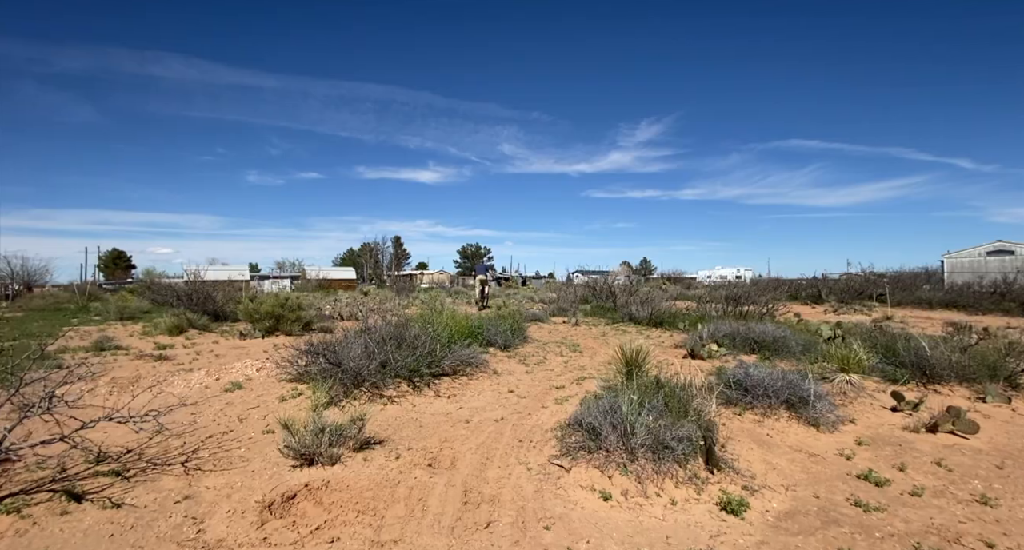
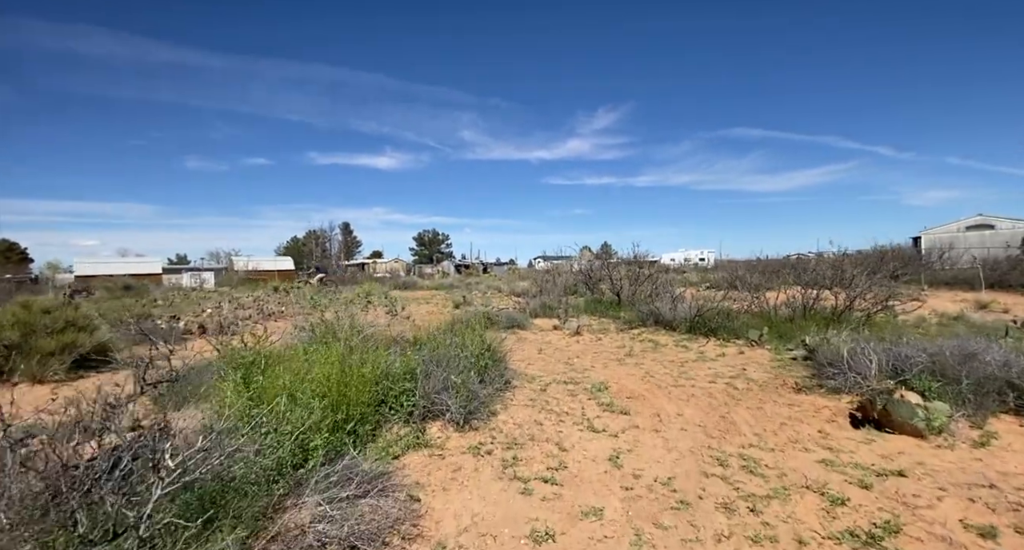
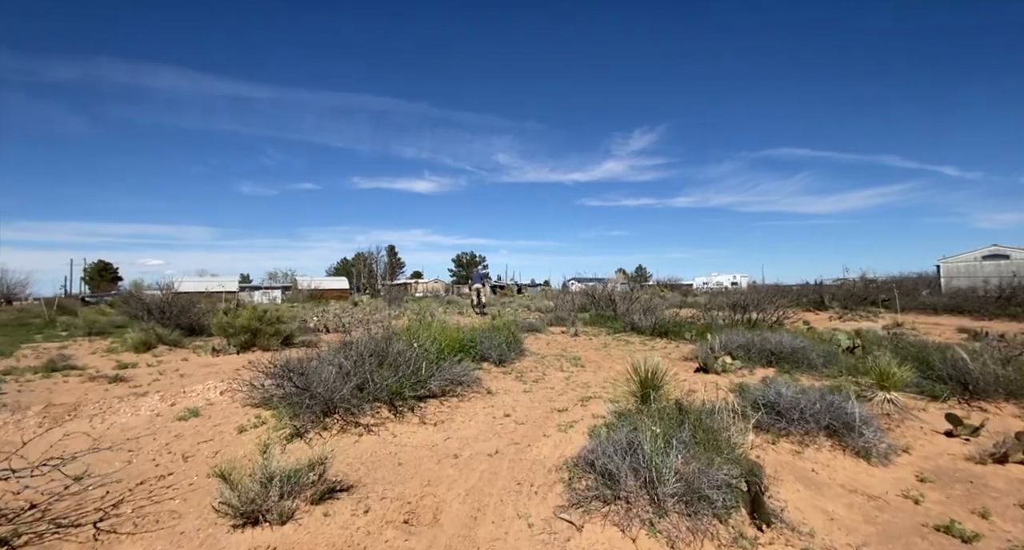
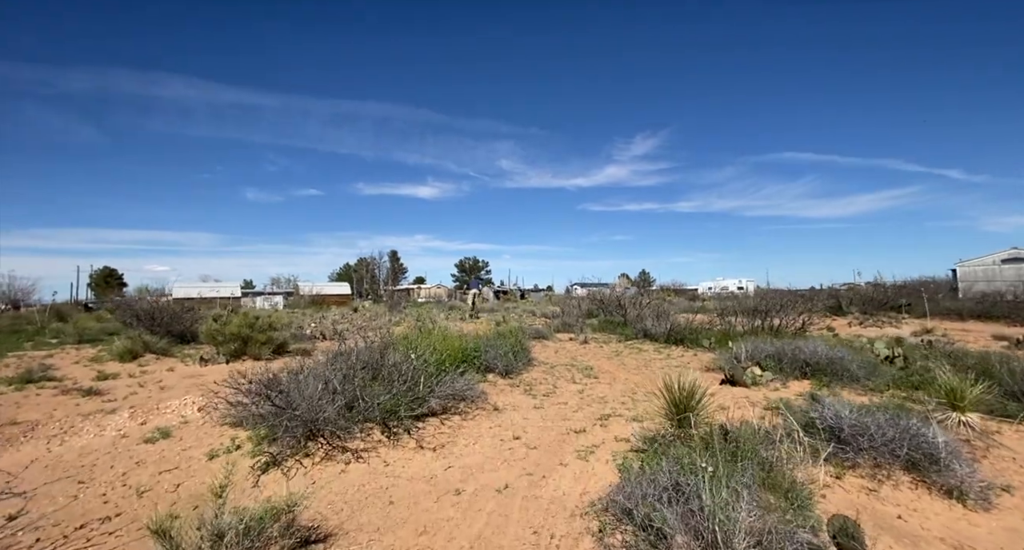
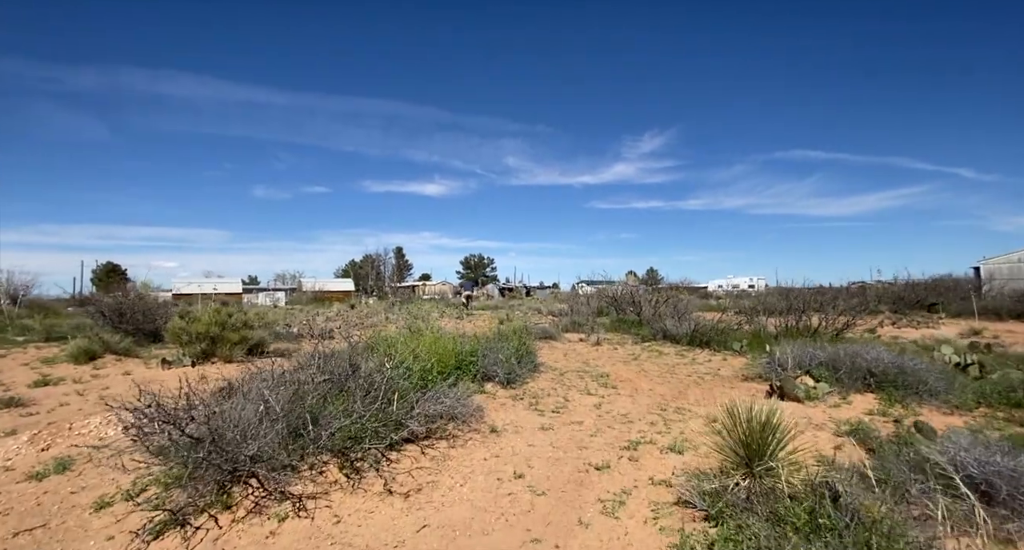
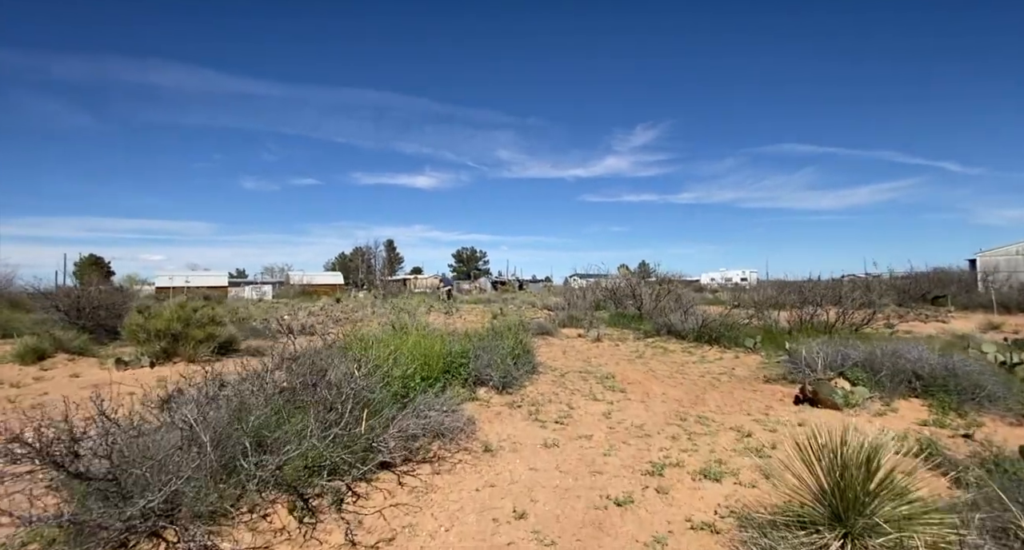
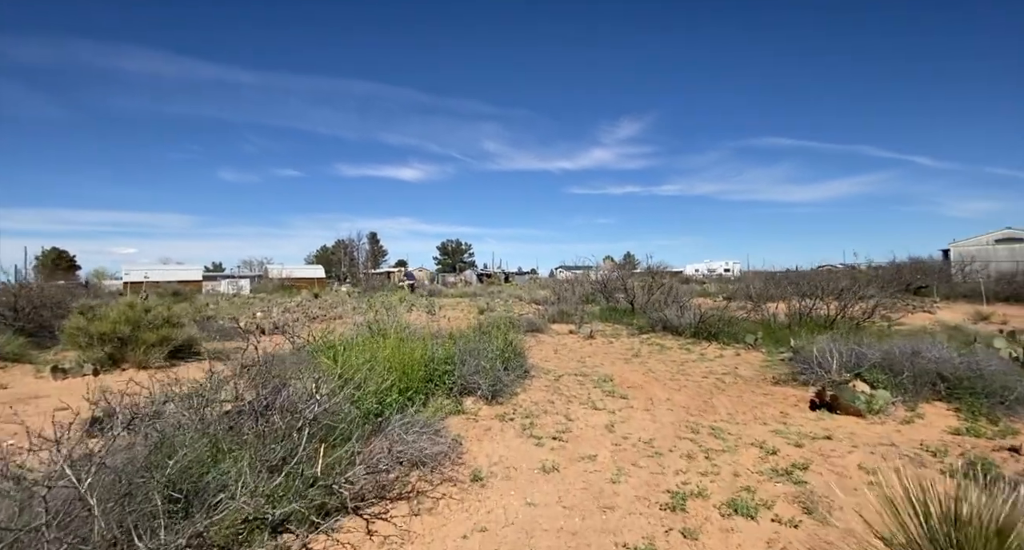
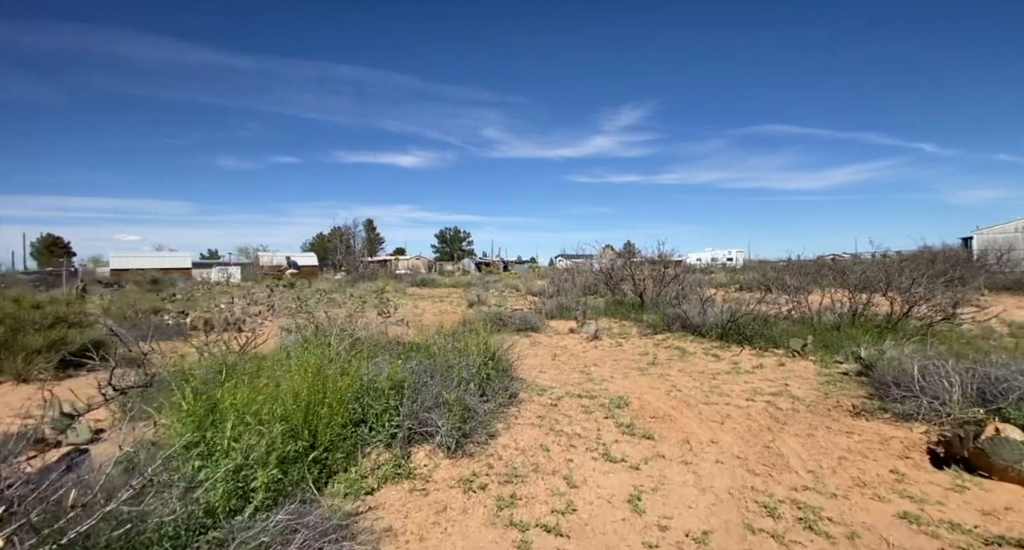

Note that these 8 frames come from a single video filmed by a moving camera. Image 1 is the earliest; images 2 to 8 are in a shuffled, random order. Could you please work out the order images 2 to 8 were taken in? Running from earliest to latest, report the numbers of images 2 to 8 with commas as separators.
3, 4, 5, 6, 7, 2, 8
